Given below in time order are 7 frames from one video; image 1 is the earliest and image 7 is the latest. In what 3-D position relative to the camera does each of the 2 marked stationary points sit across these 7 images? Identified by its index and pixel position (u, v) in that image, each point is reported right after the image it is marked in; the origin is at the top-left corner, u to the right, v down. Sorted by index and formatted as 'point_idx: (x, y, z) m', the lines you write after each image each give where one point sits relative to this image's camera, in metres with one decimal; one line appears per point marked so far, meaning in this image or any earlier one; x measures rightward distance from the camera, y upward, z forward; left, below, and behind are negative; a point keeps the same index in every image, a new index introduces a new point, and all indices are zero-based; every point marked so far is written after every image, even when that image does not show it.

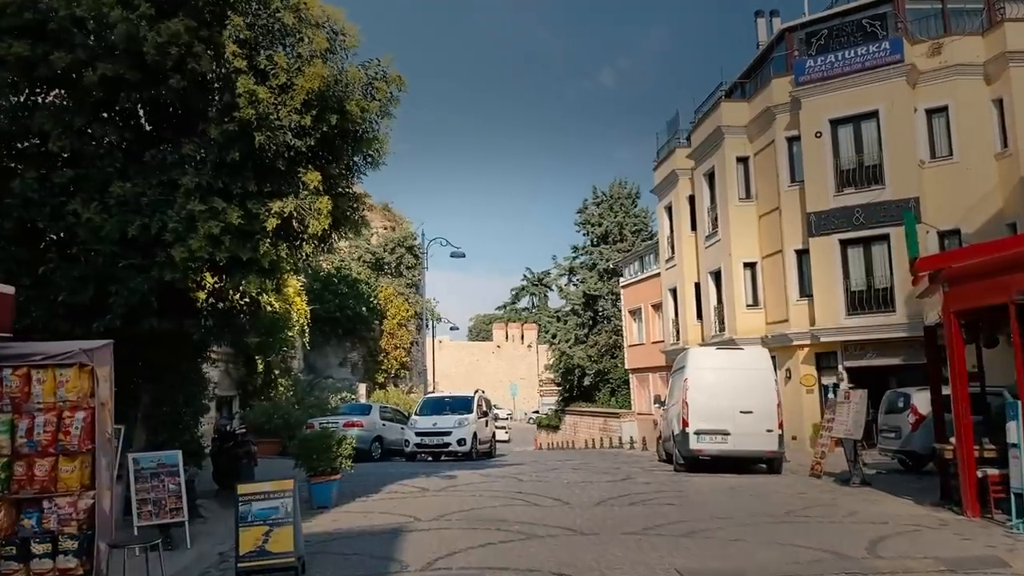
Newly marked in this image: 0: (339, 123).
0: (-2.2, +2.1, +10.6) m
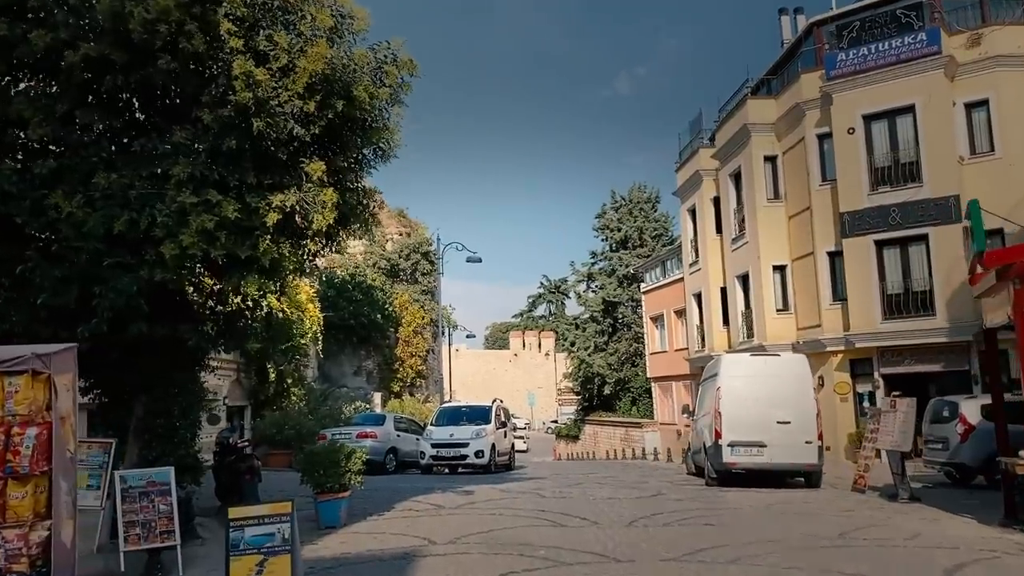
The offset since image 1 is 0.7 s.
0: (-1.9, +2.1, +9.7) m
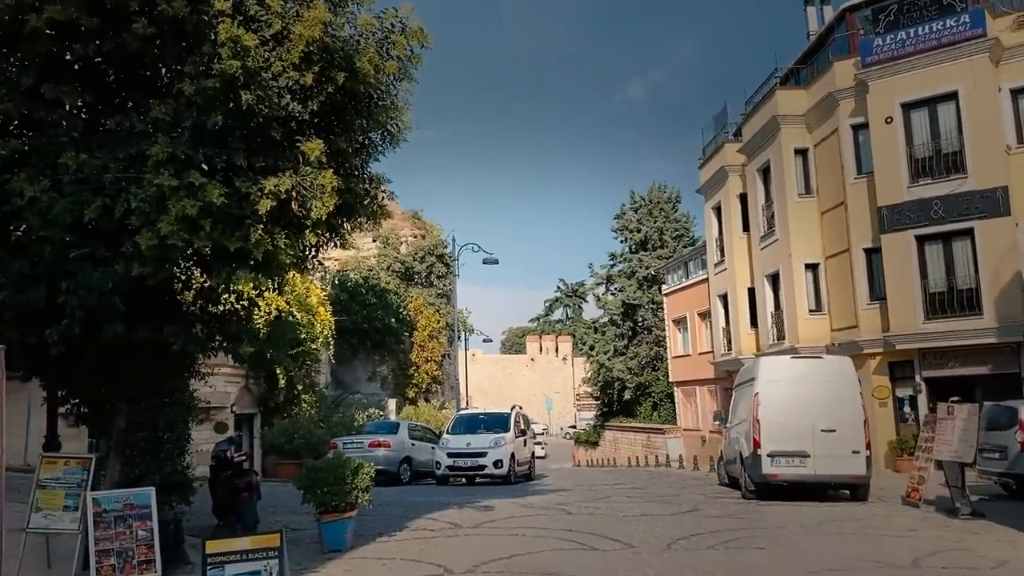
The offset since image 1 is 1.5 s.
0: (-1.7, +2.1, +8.7) m
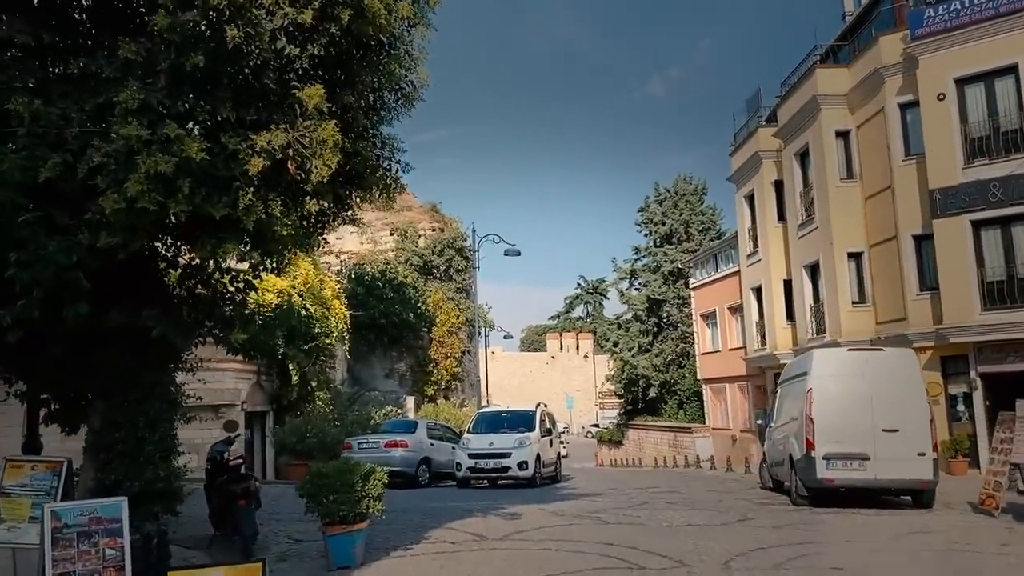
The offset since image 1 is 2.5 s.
0: (-1.4, +2.3, +7.4) m
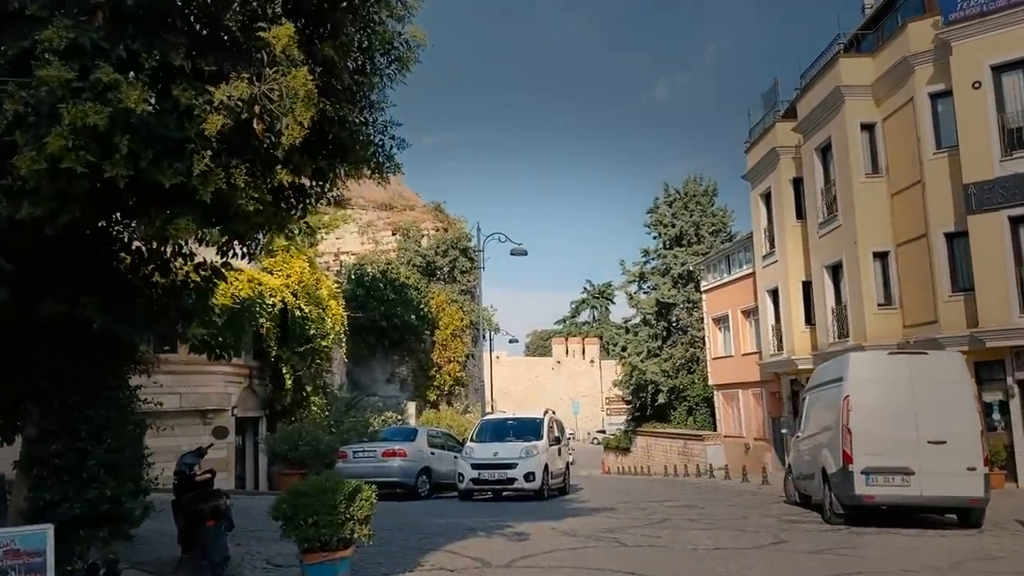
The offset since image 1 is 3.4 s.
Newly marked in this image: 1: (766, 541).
0: (-1.3, +2.4, +6.2) m
1: (+3.2, -3.2, +10.7) m
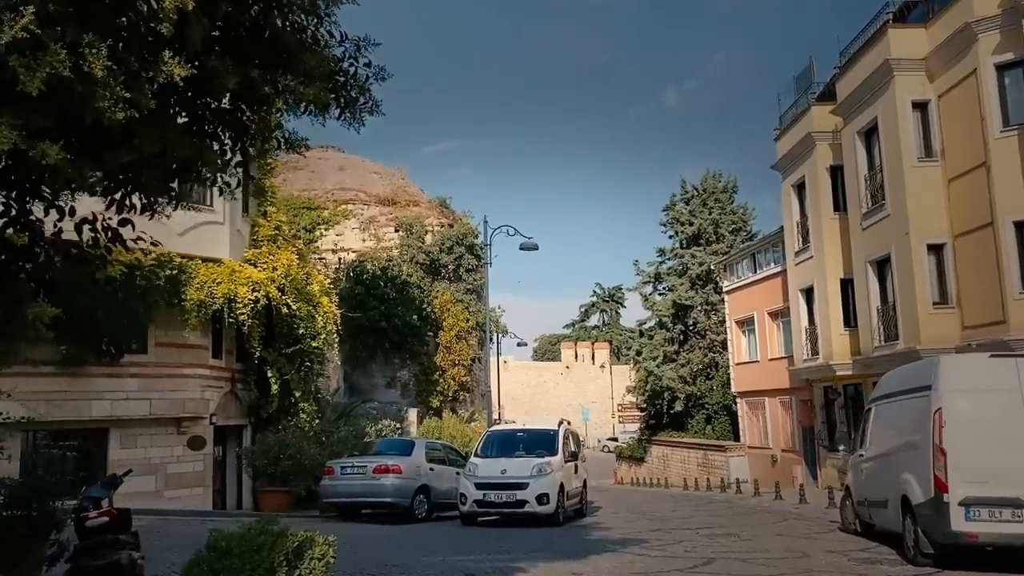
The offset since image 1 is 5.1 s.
0: (-1.2, +2.7, +3.9) m
1: (+3.4, -3.1, +8.3) m
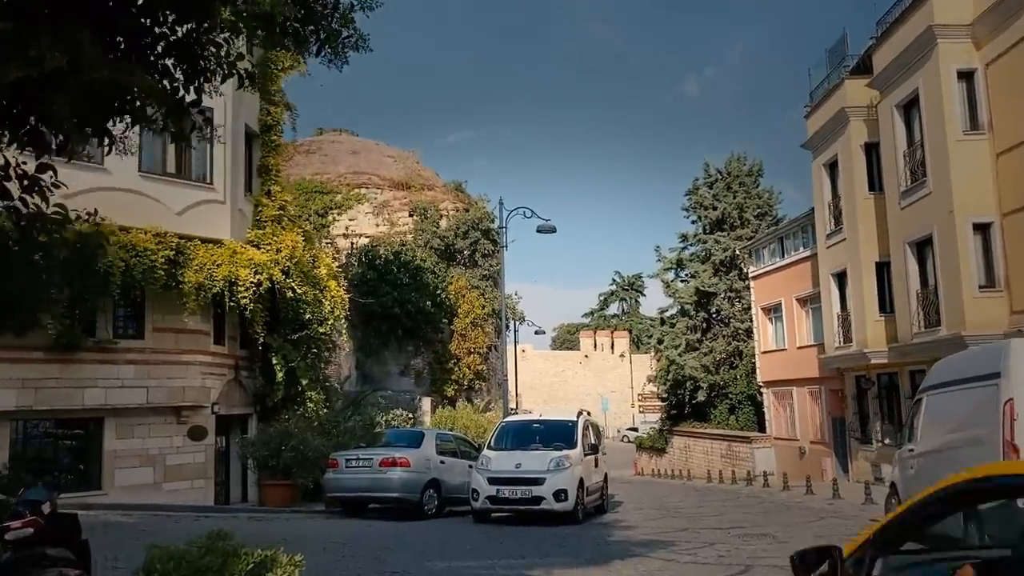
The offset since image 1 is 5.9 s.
0: (-1.2, +2.9, +2.8) m
1: (+3.5, -2.8, +7.2) m
